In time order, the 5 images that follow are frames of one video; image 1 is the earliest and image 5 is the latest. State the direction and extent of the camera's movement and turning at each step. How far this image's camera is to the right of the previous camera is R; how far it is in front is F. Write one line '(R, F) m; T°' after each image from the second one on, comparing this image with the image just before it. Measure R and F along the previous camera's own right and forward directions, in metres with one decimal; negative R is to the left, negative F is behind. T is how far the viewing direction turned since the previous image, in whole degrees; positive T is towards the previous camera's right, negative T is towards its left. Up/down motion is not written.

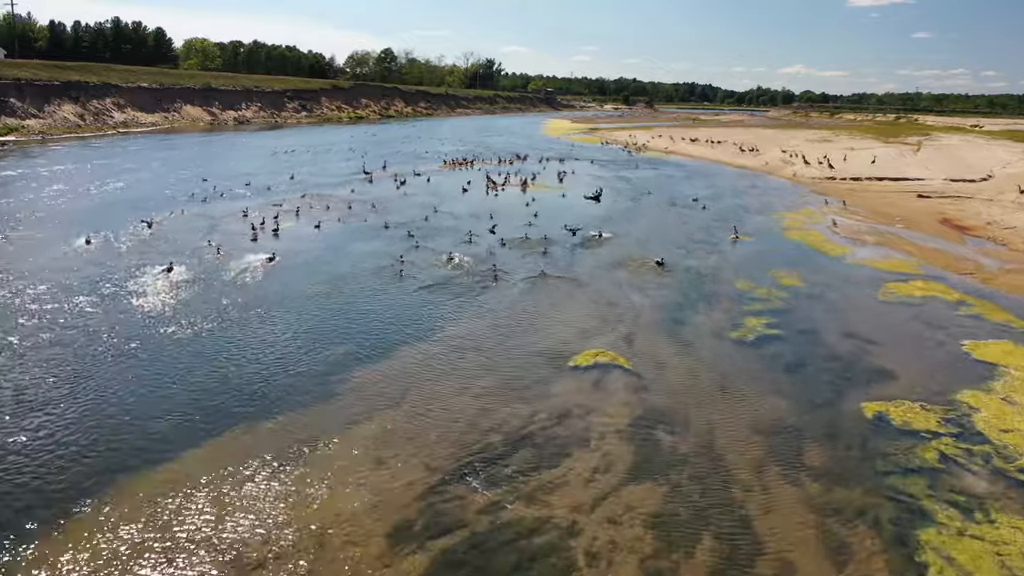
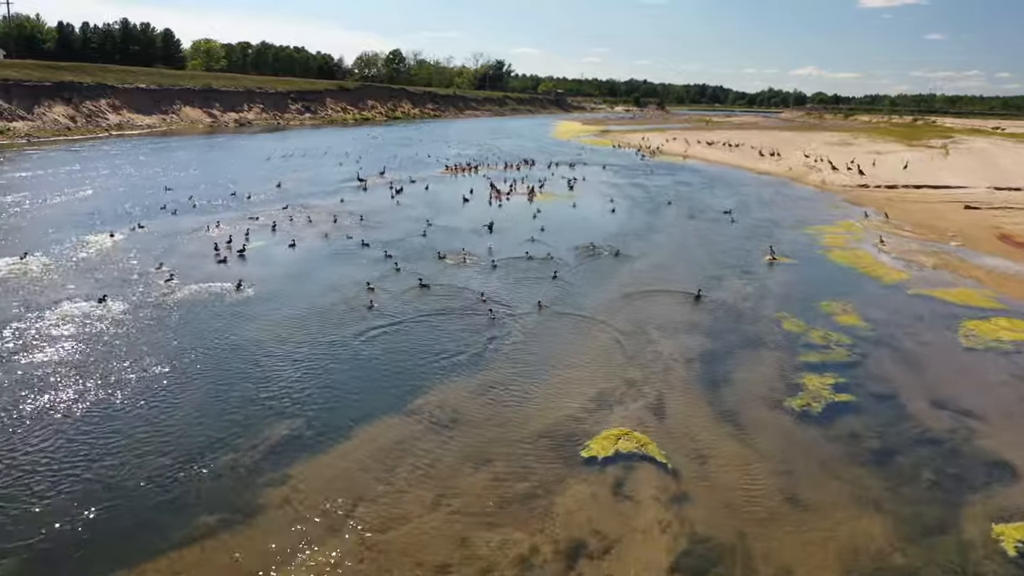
(+0.3, +4.6) m; -1°
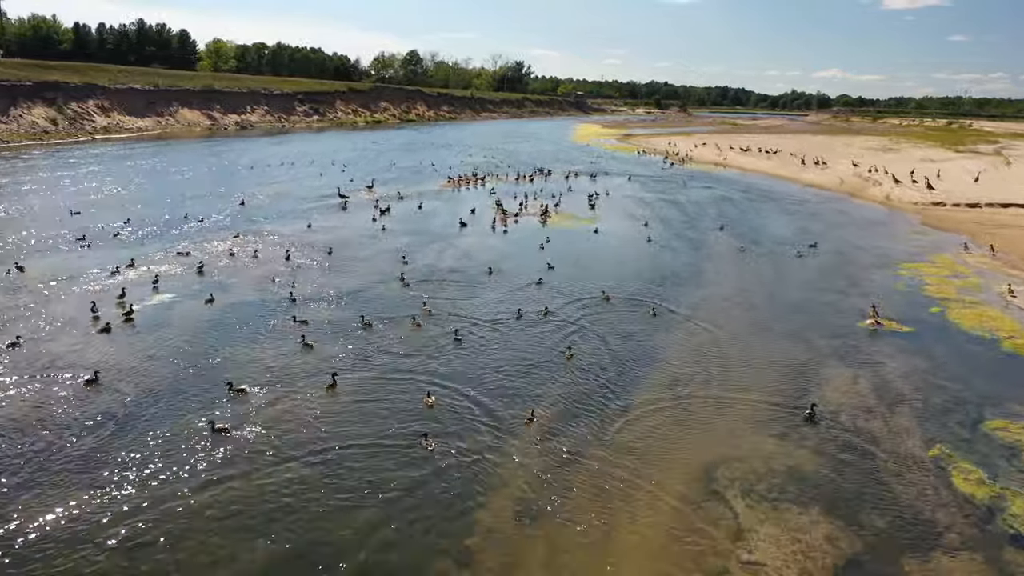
(+0.5, +8.8) m; -1°
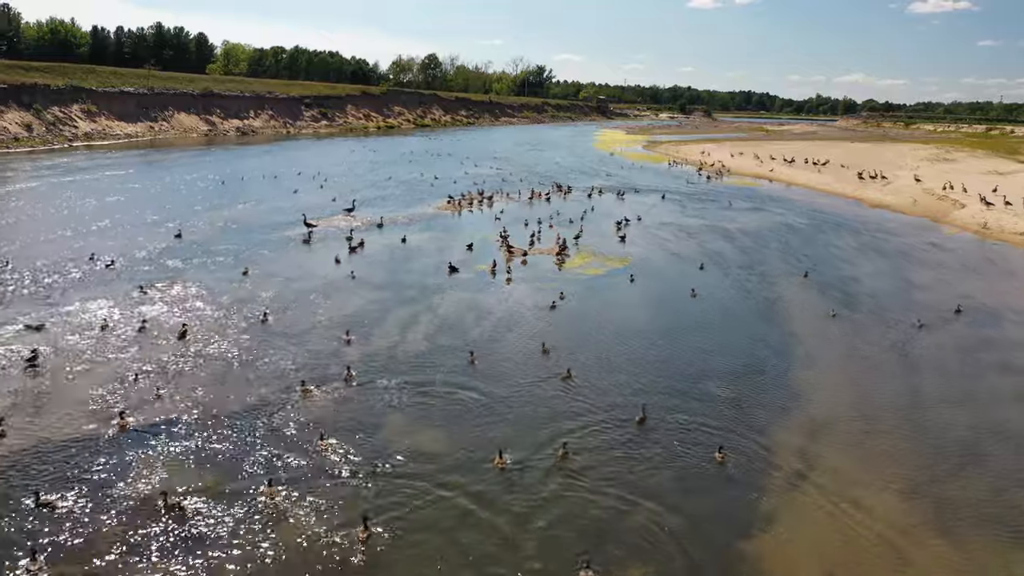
(+0.5, +9.5) m; -1°
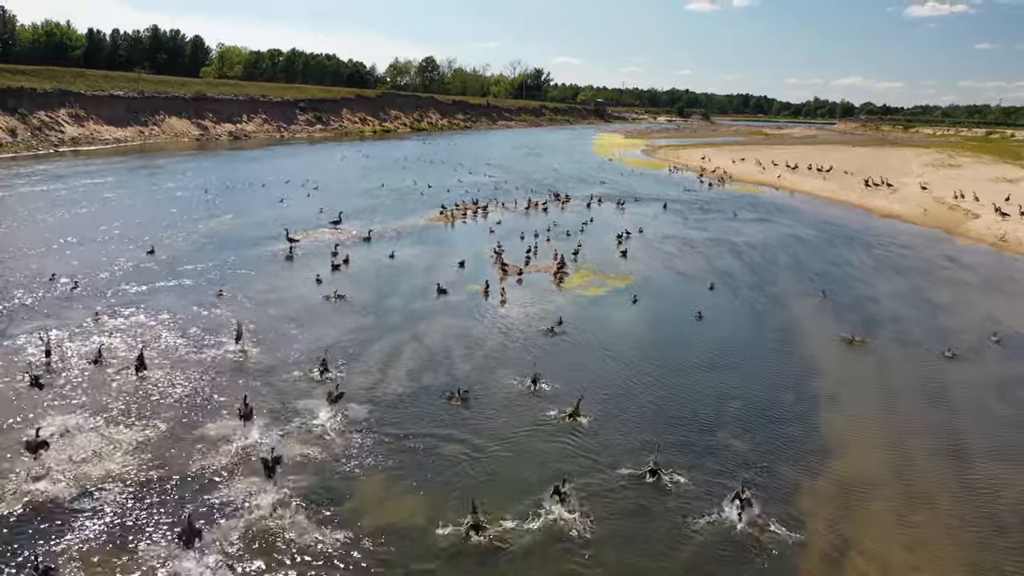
(+0.1, +2.1) m; 0°
